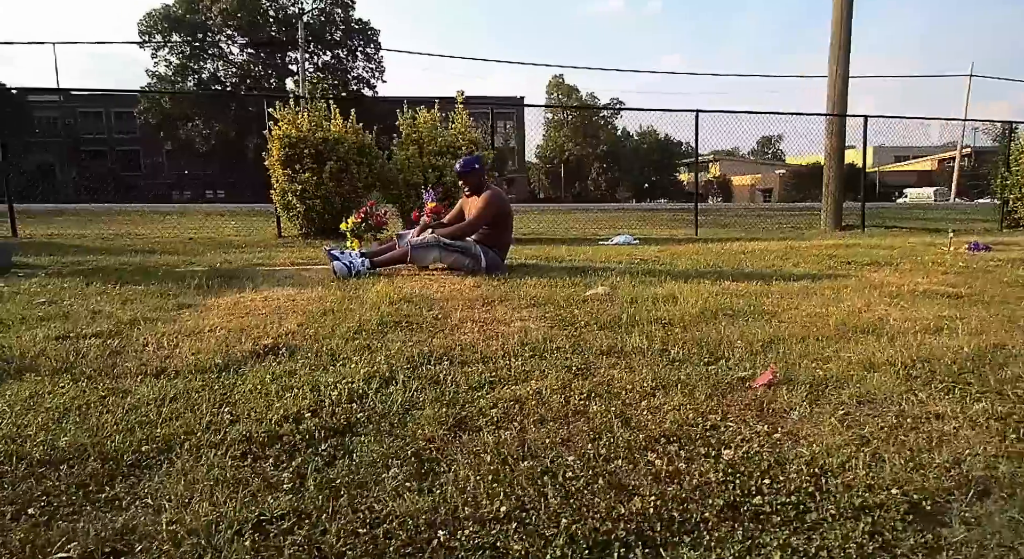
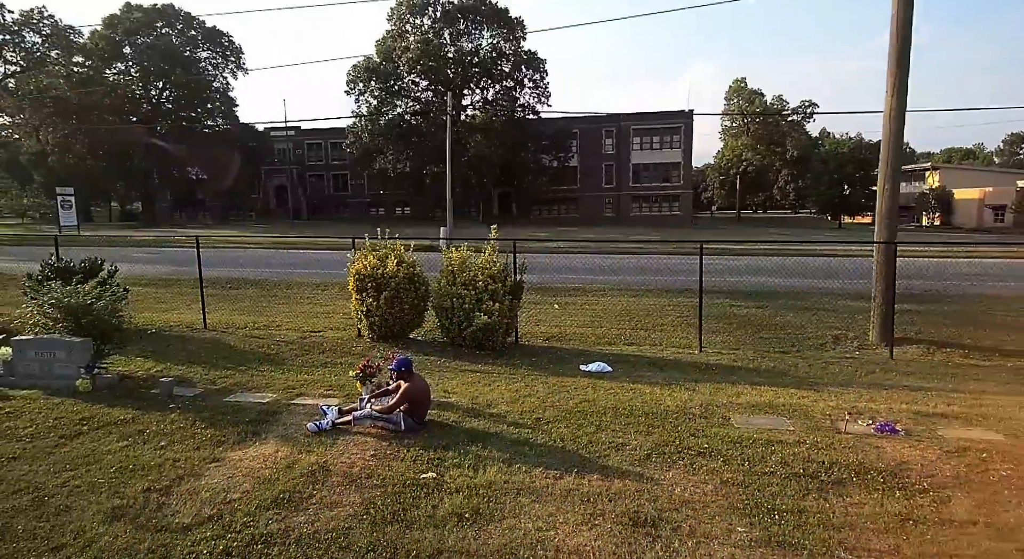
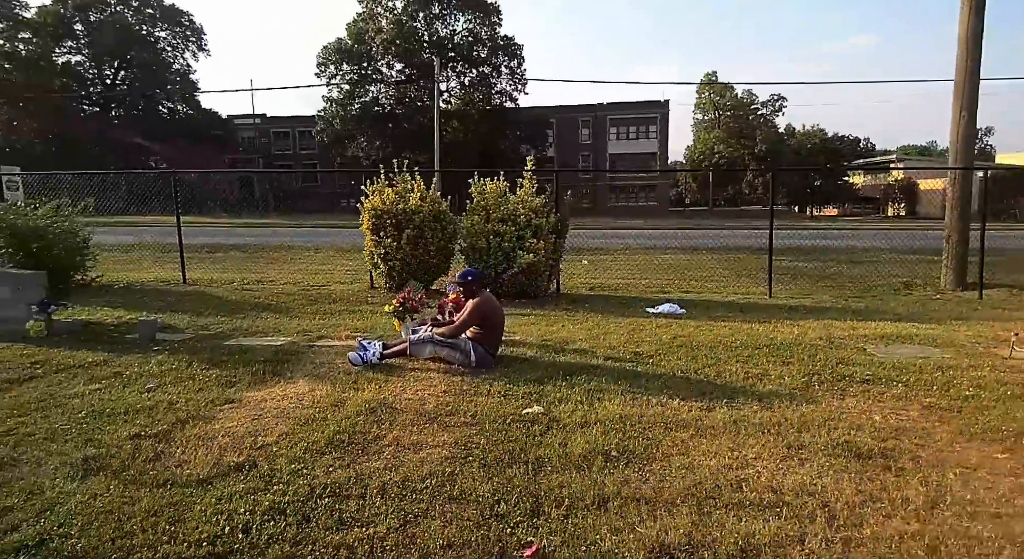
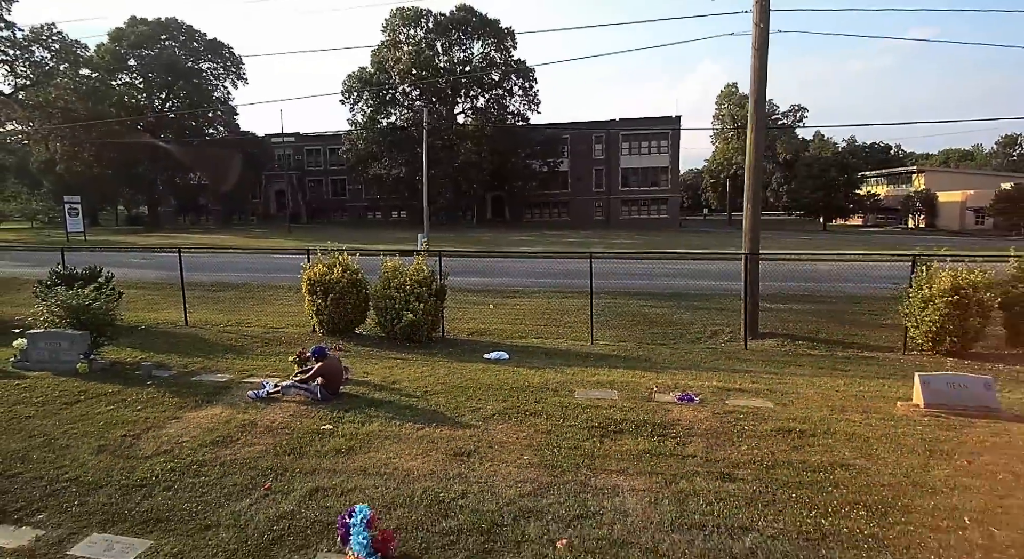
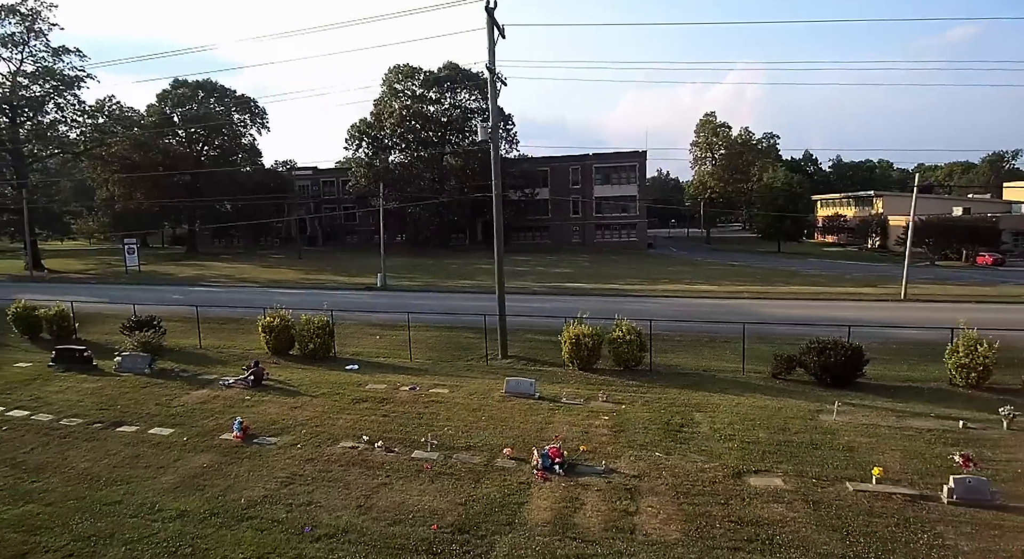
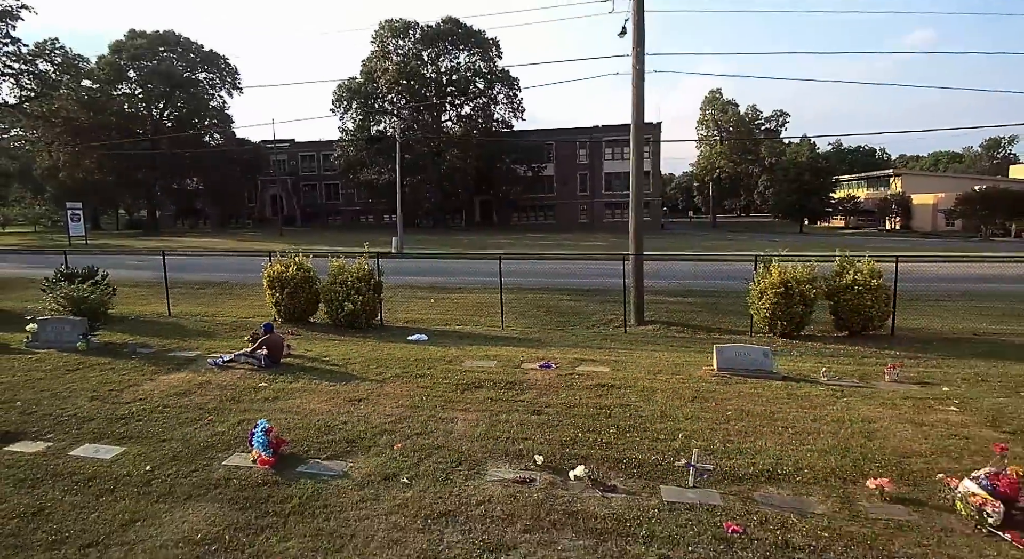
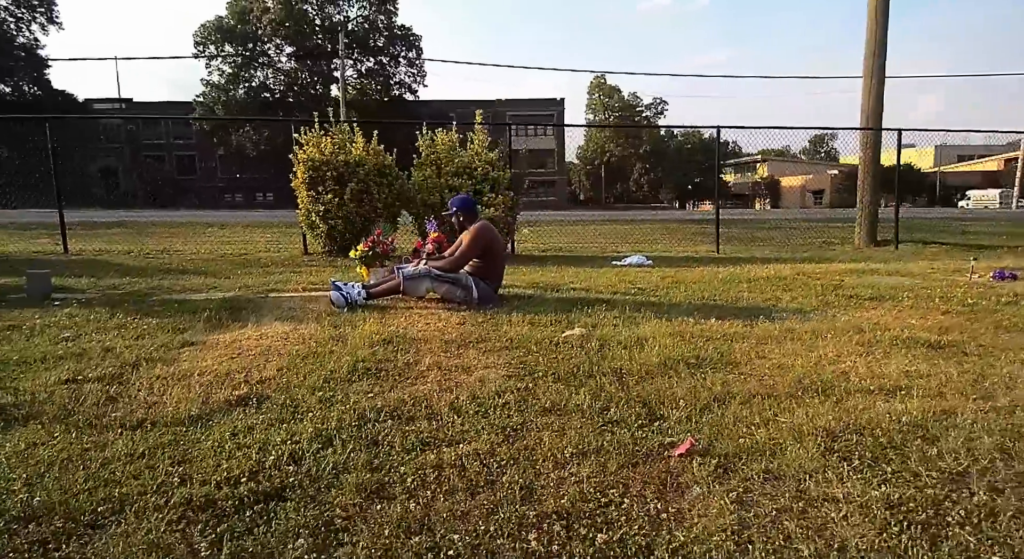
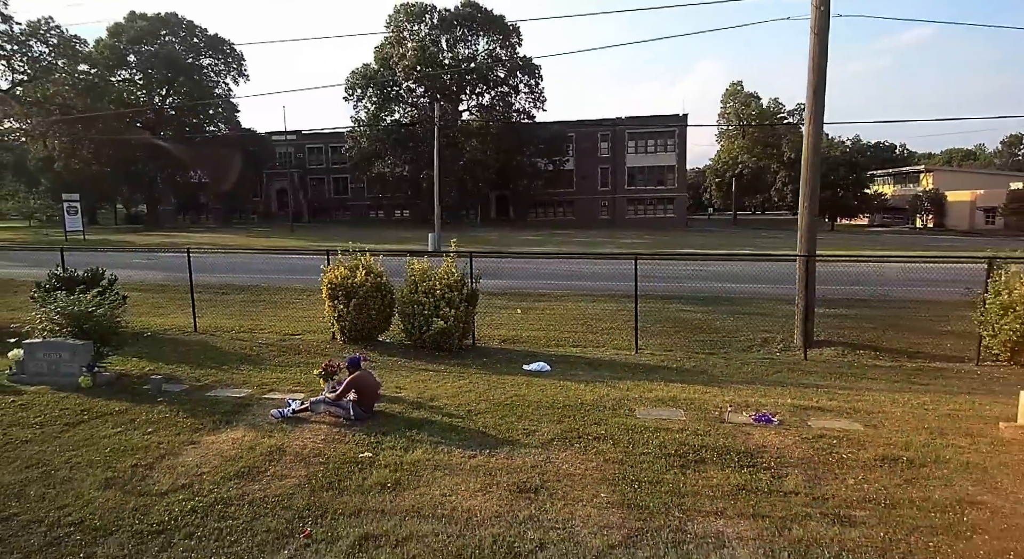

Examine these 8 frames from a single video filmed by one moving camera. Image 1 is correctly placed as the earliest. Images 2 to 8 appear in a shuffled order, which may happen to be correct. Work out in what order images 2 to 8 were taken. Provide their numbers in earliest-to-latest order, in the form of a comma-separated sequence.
7, 3, 2, 8, 4, 6, 5
